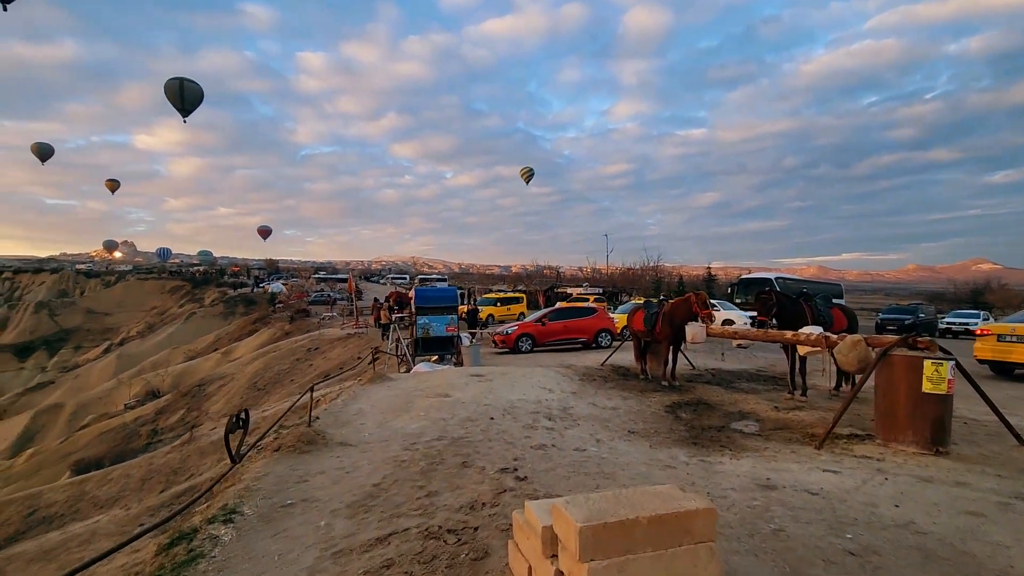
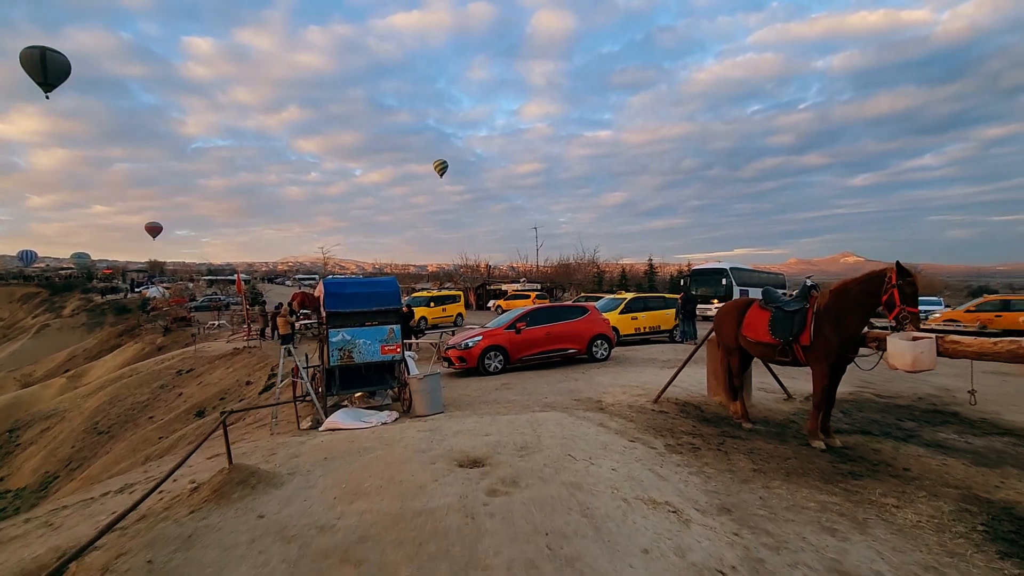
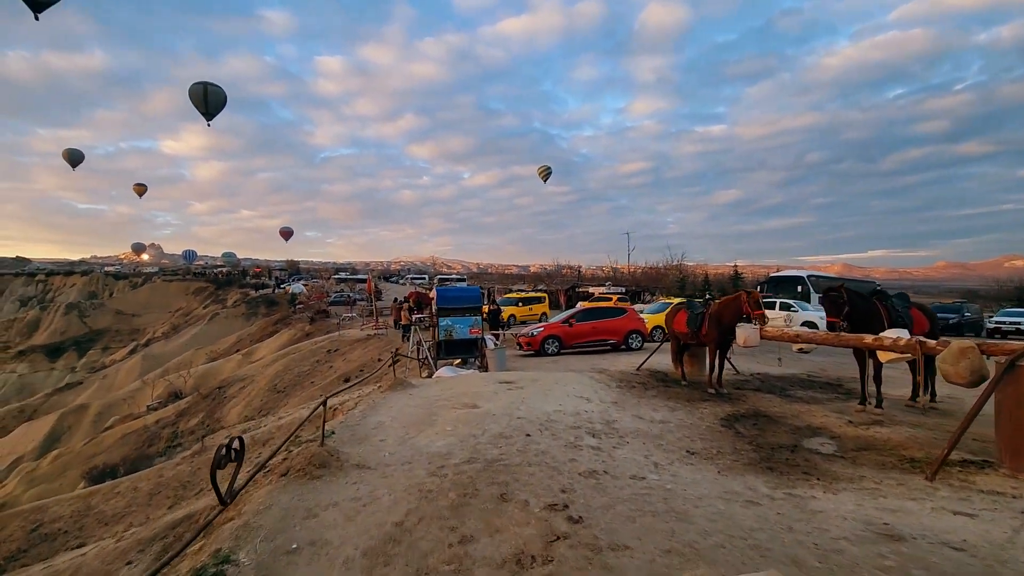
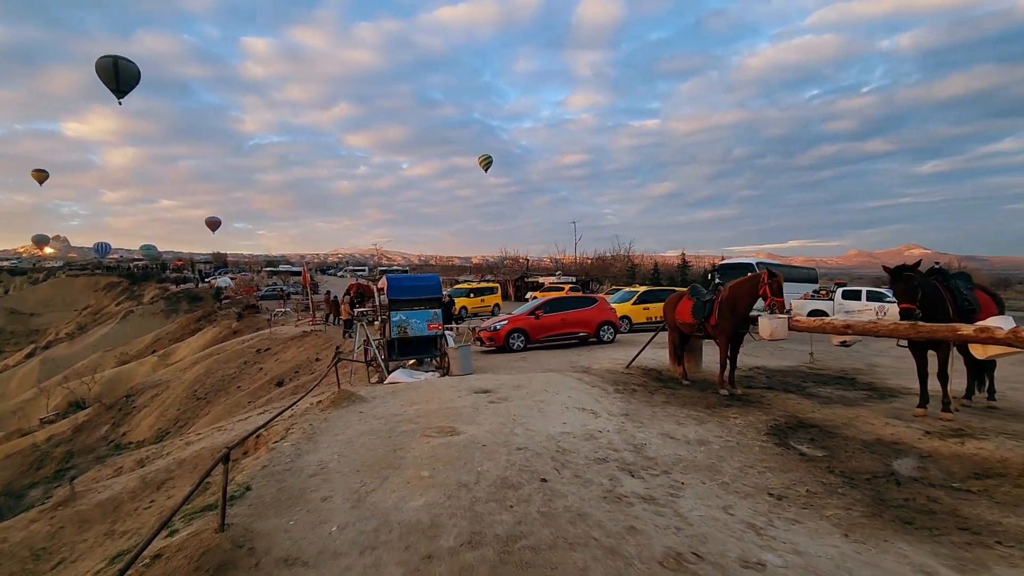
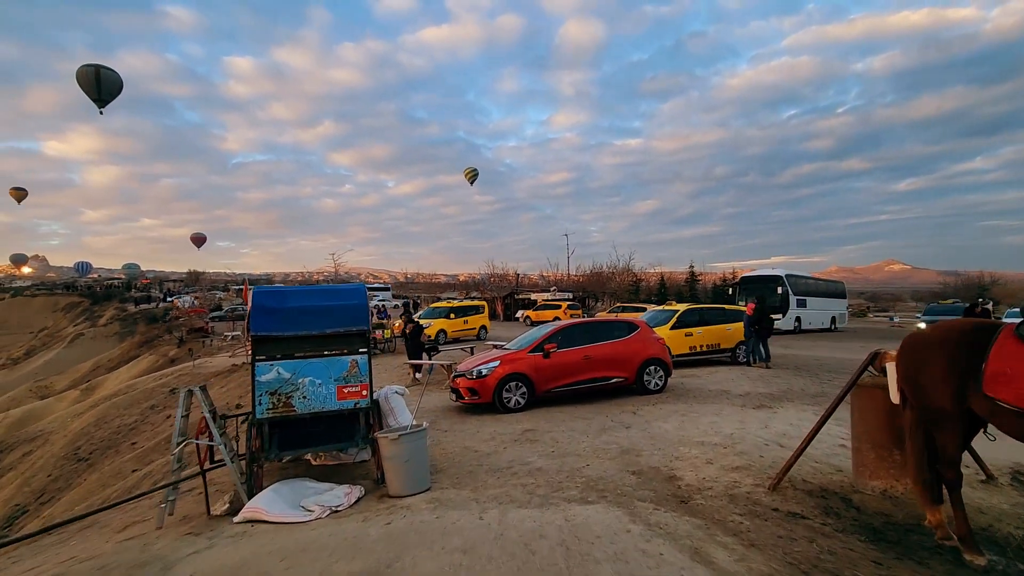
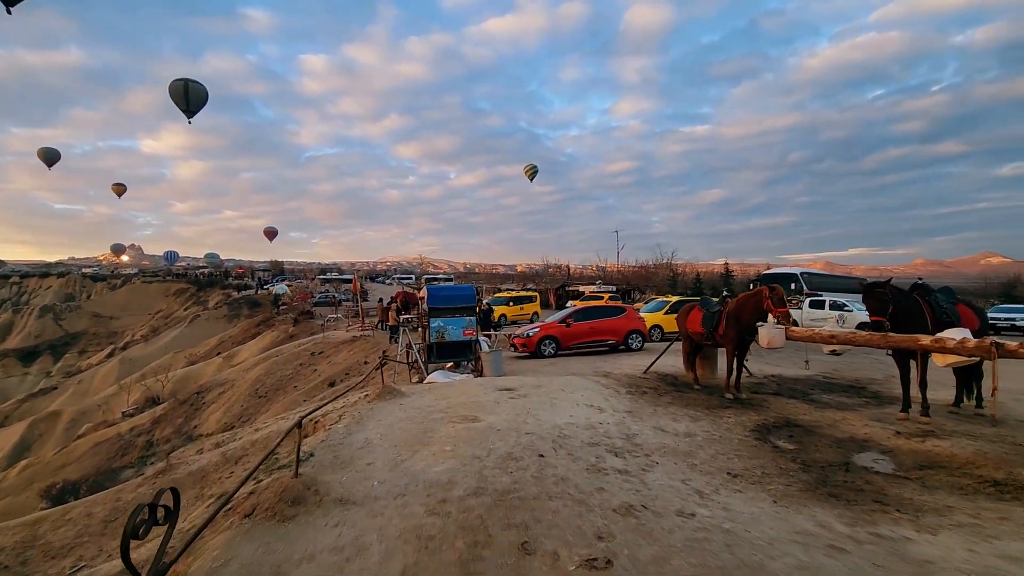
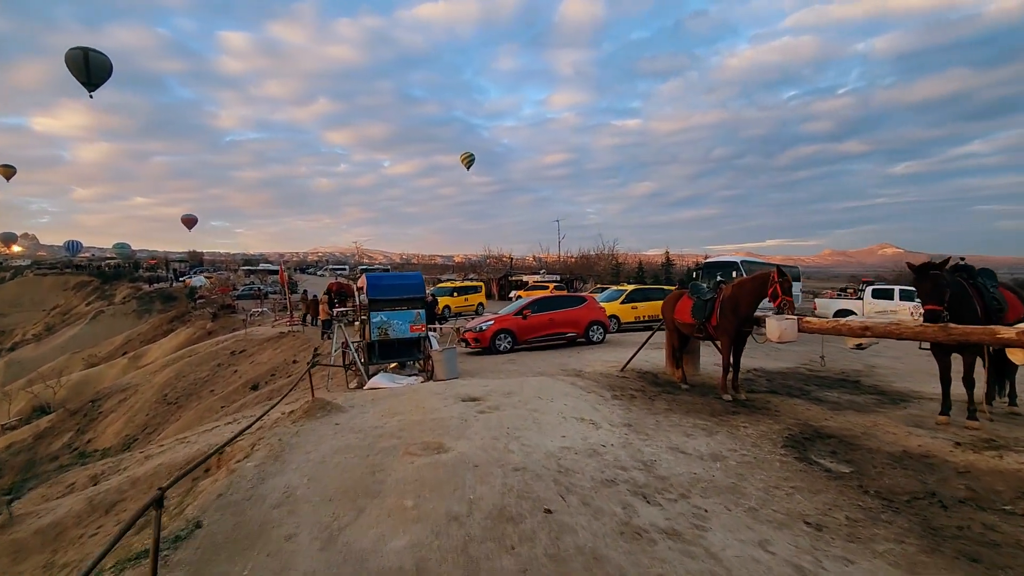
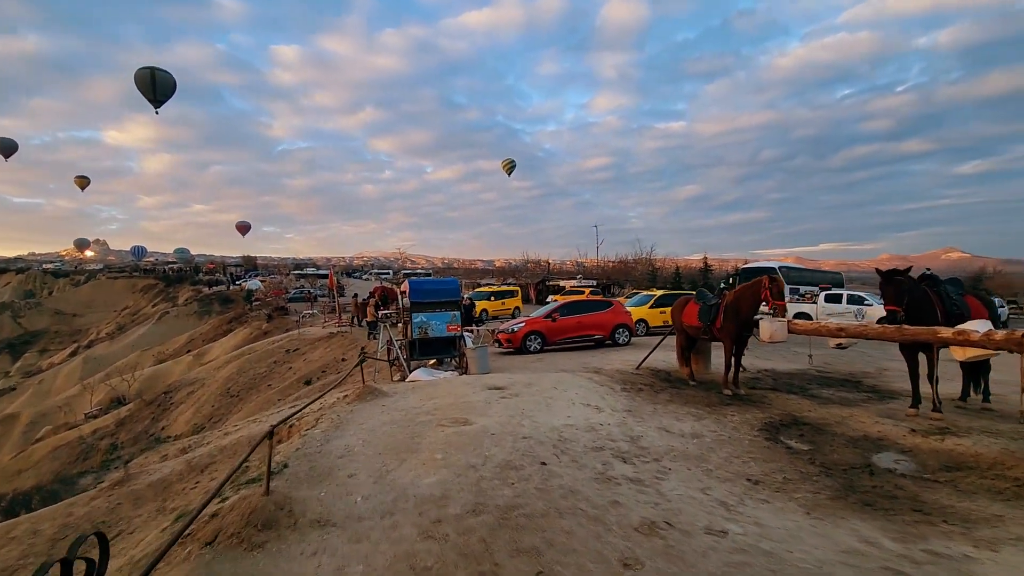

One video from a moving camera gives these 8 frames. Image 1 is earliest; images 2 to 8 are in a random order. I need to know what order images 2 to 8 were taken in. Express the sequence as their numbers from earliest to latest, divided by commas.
3, 6, 8, 4, 7, 2, 5
